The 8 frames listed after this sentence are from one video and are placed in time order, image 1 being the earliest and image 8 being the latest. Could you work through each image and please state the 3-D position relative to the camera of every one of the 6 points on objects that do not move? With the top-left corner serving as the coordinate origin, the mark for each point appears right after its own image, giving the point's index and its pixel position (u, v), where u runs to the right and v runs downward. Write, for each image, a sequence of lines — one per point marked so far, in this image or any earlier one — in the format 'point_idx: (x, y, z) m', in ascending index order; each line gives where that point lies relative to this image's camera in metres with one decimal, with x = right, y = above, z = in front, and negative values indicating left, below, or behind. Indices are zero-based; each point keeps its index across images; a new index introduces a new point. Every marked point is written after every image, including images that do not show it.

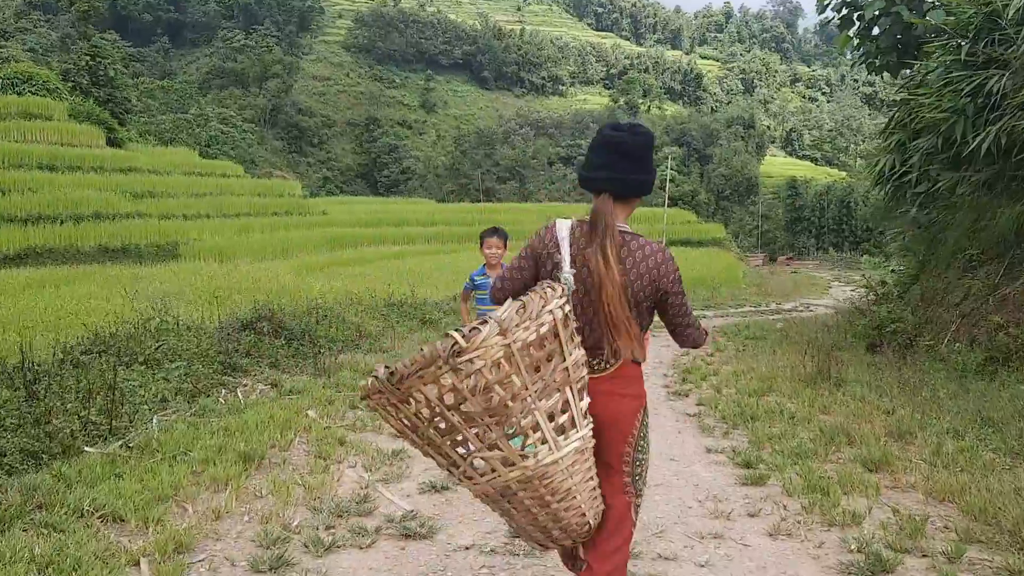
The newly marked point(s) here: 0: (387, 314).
0: (-1.2, -0.3, +8.8) m
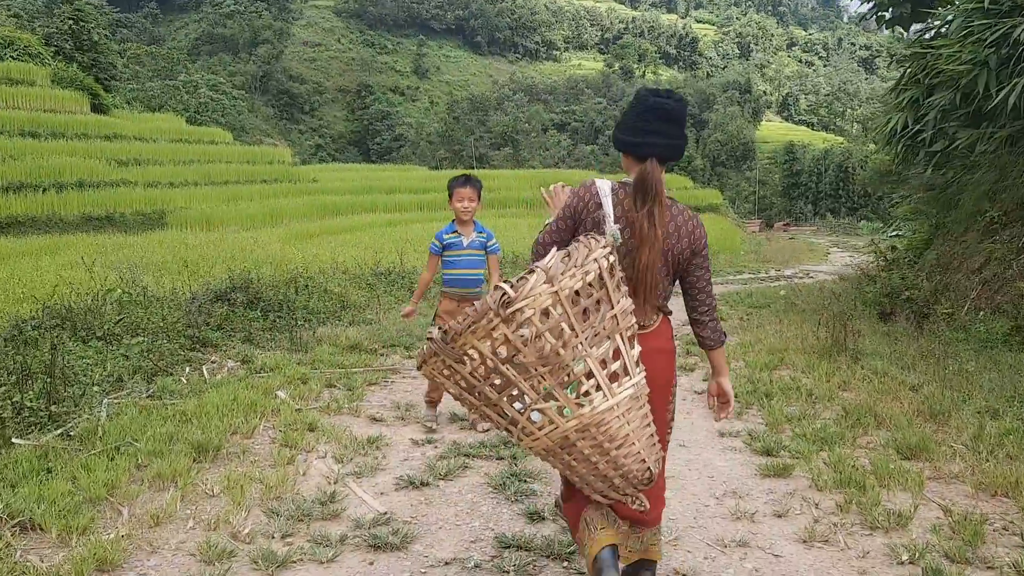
0: (-1.3, 0.0, +8.4) m
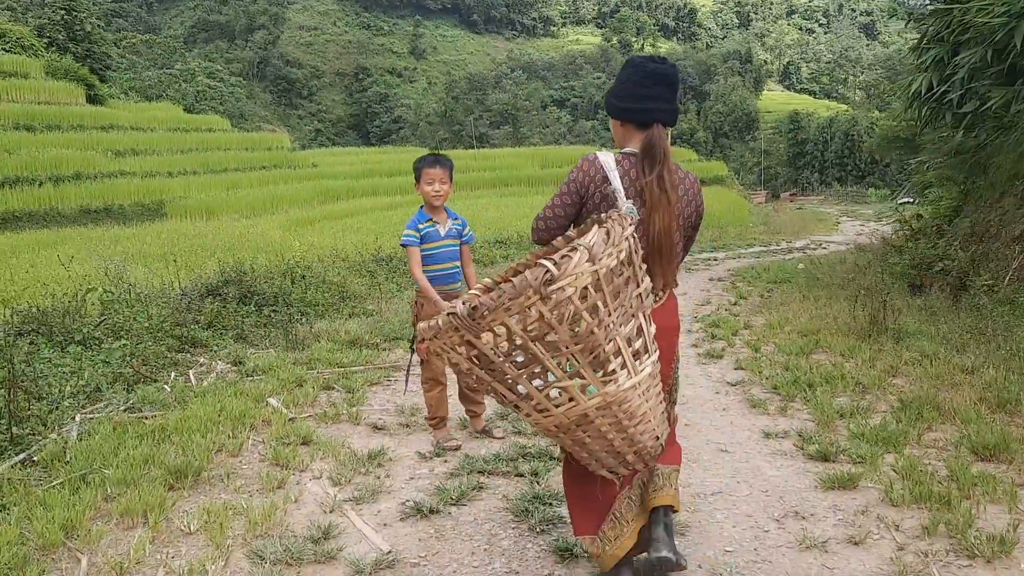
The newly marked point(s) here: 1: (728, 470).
0: (-1.2, +0.1, +8.0) m
1: (+0.7, -0.6, +2.9) m
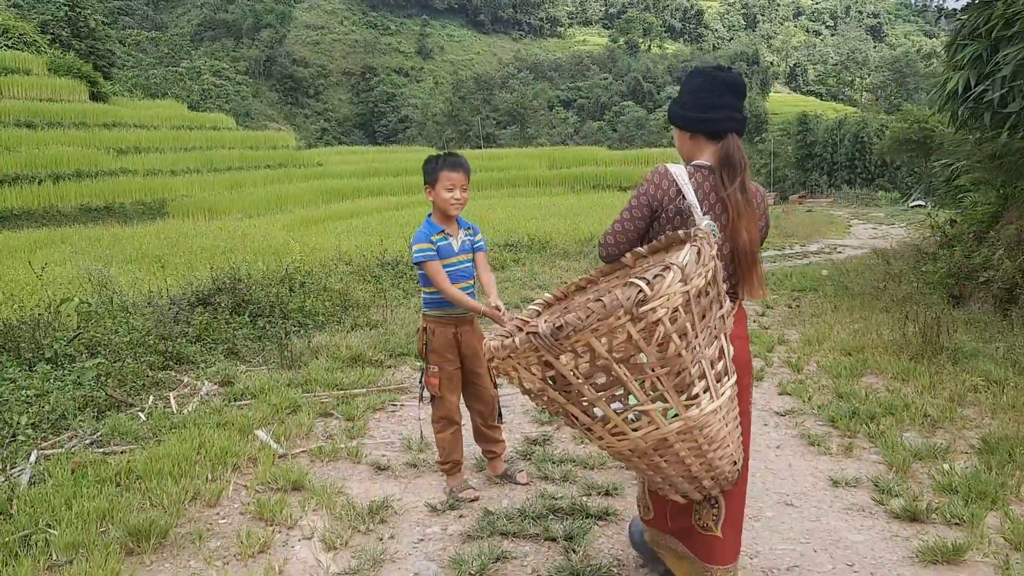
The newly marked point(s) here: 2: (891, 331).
0: (-1.1, +0.1, +7.5) m
1: (+0.8, -0.6, +2.4) m
2: (+2.3, -0.3, +5.4) m
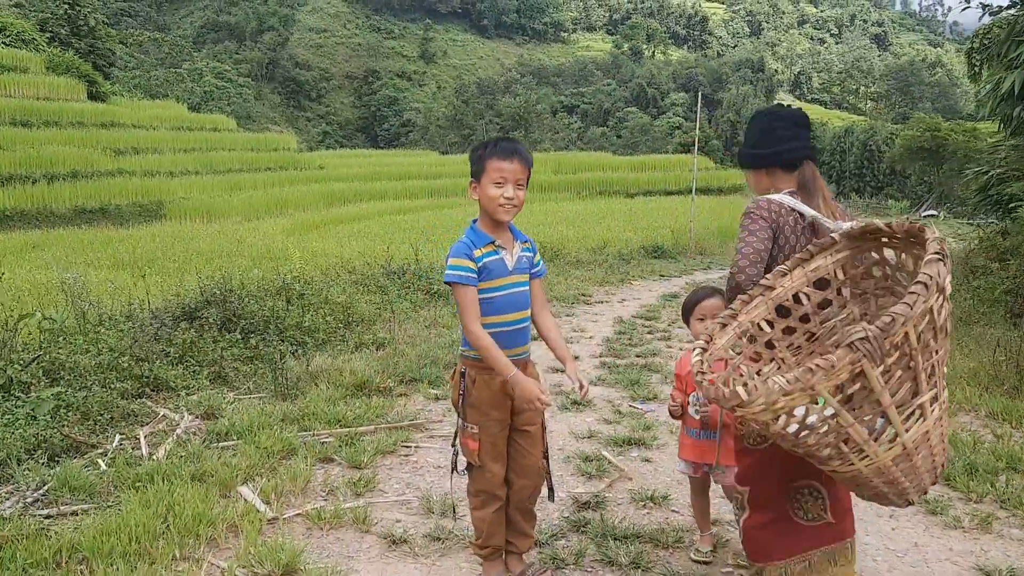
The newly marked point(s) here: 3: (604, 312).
0: (-1.0, 0.0, +6.9) m
1: (+0.9, -0.7, +1.8) m
2: (+2.4, -0.4, +4.8) m
3: (+0.7, -0.2, +7.1) m
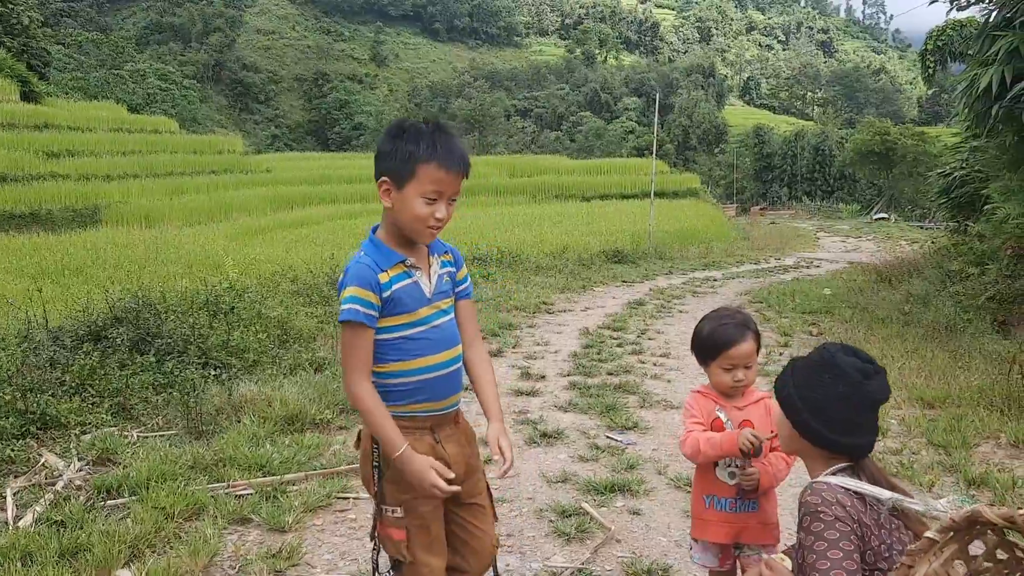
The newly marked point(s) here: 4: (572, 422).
0: (-1.3, -0.1, +6.3) m
1: (+0.8, -0.8, +1.2) m
2: (+2.2, -0.4, +4.3) m
3: (+0.4, -0.3, +6.5) m
4: (+0.2, -0.5, +3.7) m
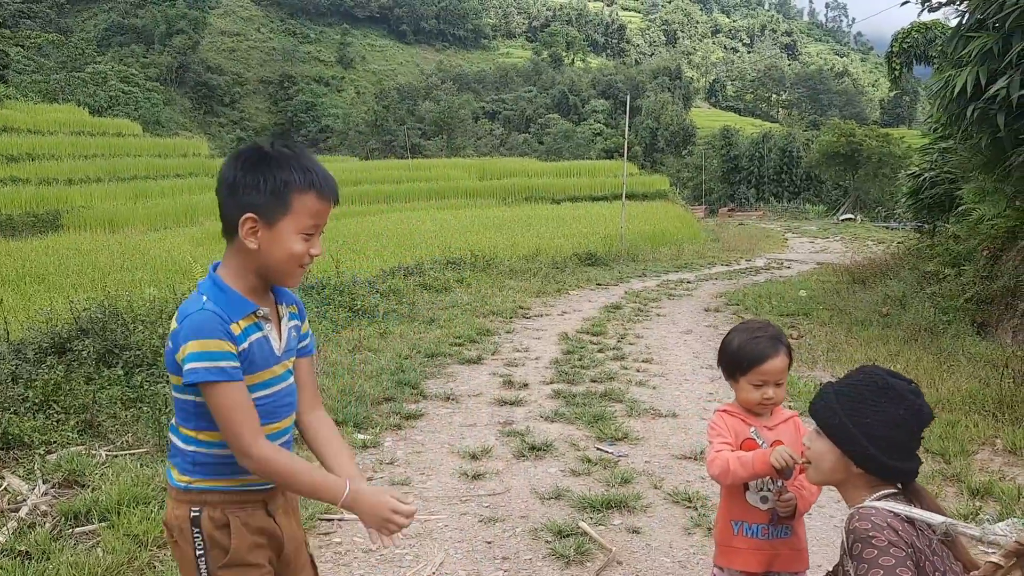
0: (-1.4, -0.1, +6.1) m
1: (+0.9, -0.8, +1.2) m
2: (+2.1, -0.4, +4.3) m
3: (+0.2, -0.3, +6.4) m
4: (+0.2, -0.6, +3.5) m
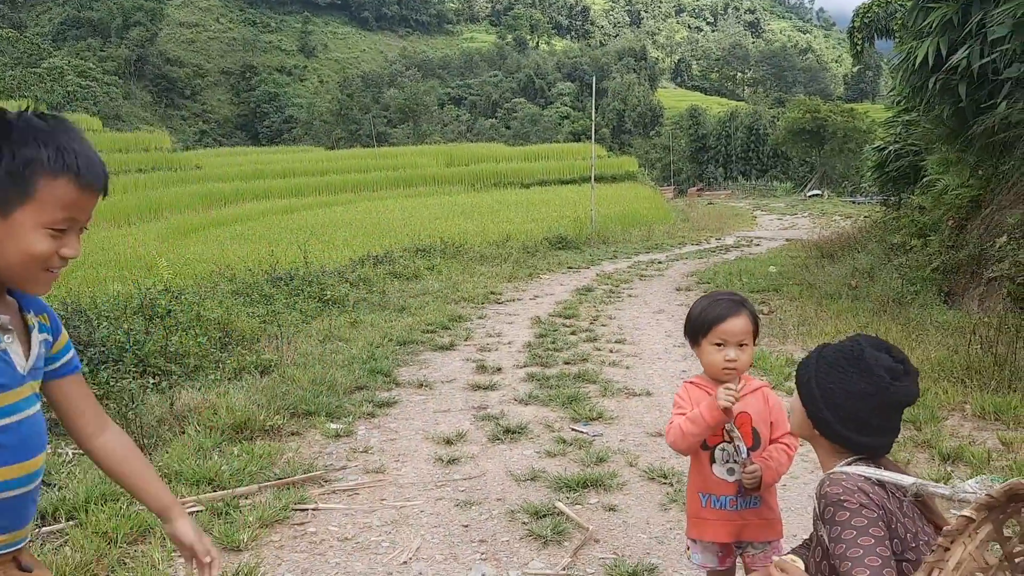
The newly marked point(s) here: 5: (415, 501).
0: (-1.6, -0.1, +6.1) m
1: (+0.8, -0.7, +1.2) m
2: (+2.0, -0.3, +4.3) m
3: (0.0, -0.2, +6.4) m
4: (+0.1, -0.5, +3.5) m
5: (-0.3, -0.6, +2.6) m
